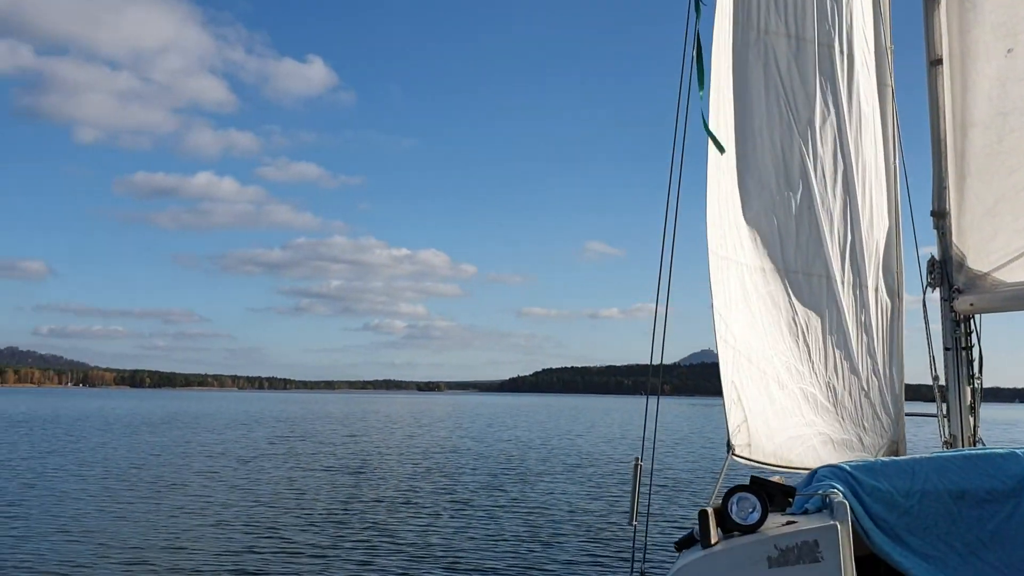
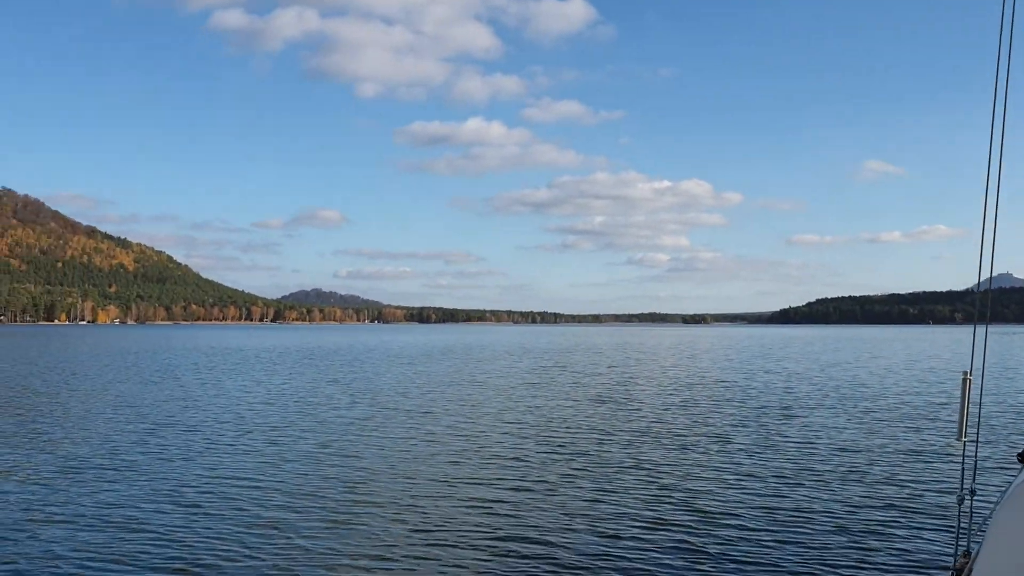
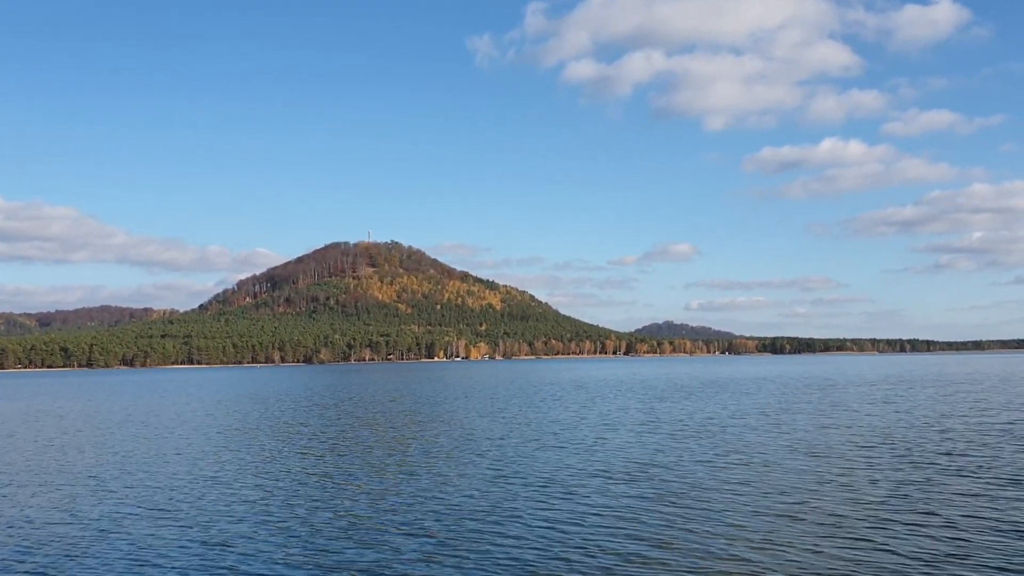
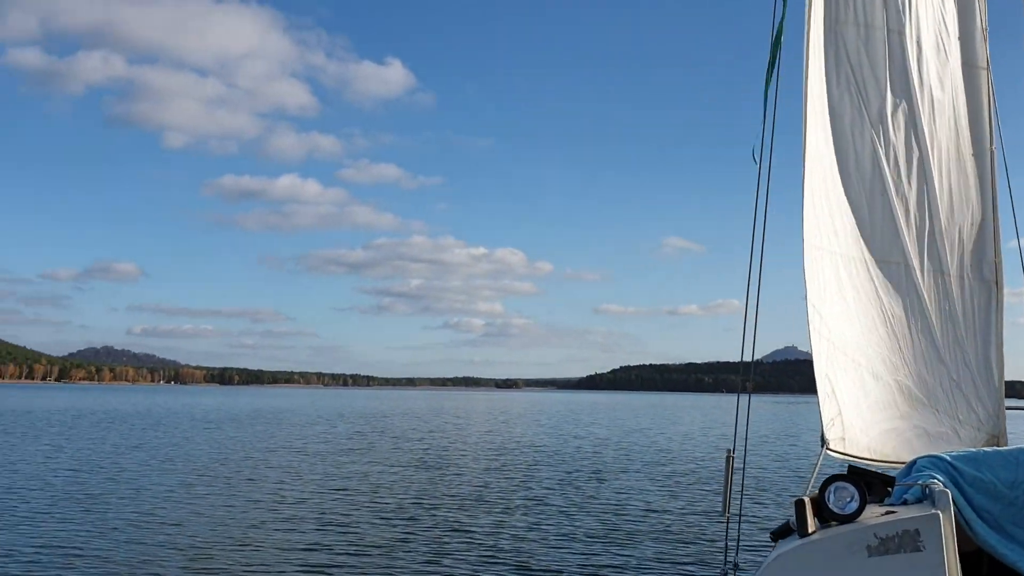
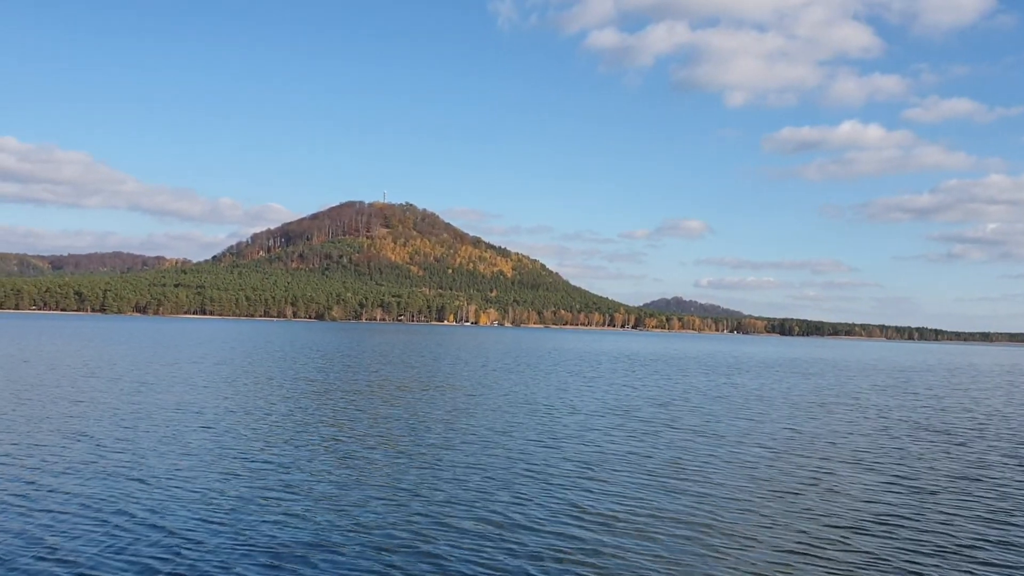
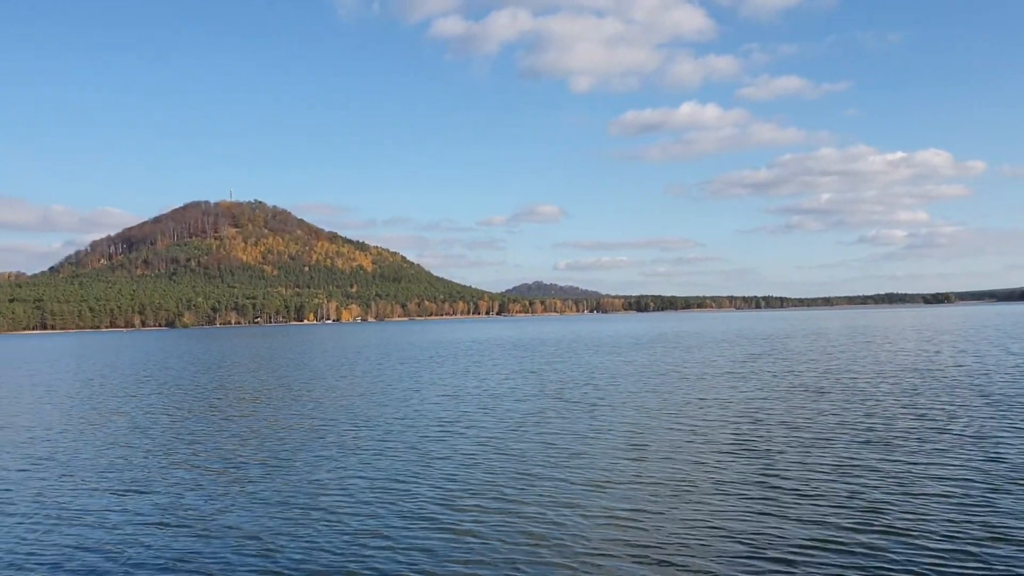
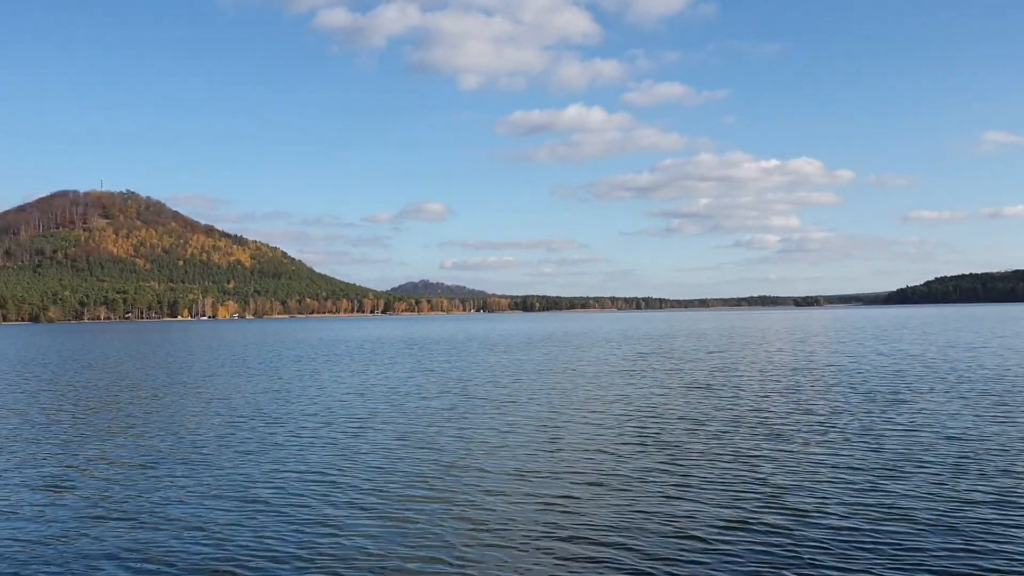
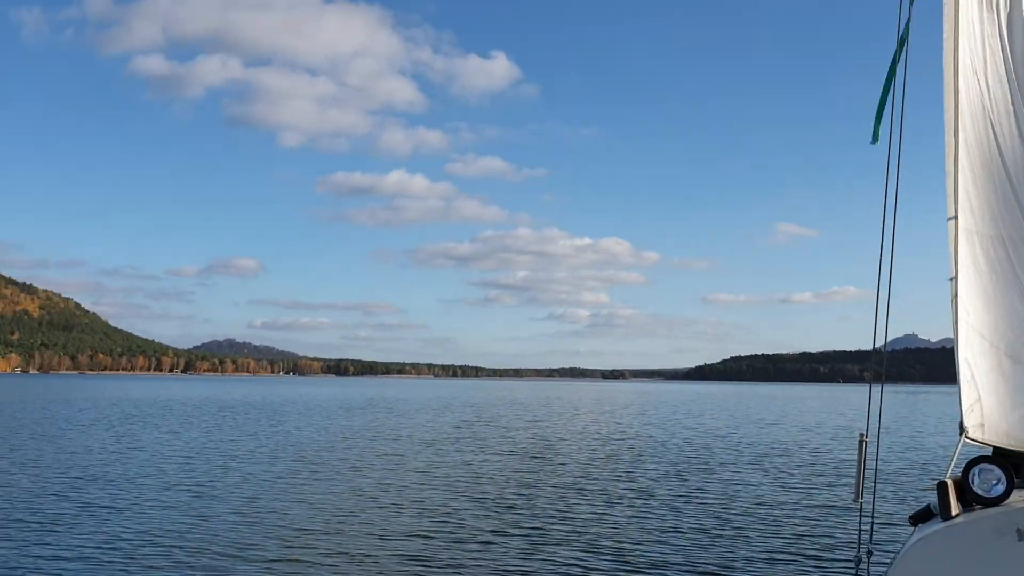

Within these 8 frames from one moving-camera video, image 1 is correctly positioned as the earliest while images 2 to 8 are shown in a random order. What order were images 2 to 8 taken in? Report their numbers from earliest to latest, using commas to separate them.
4, 8, 2, 7, 6, 5, 3
